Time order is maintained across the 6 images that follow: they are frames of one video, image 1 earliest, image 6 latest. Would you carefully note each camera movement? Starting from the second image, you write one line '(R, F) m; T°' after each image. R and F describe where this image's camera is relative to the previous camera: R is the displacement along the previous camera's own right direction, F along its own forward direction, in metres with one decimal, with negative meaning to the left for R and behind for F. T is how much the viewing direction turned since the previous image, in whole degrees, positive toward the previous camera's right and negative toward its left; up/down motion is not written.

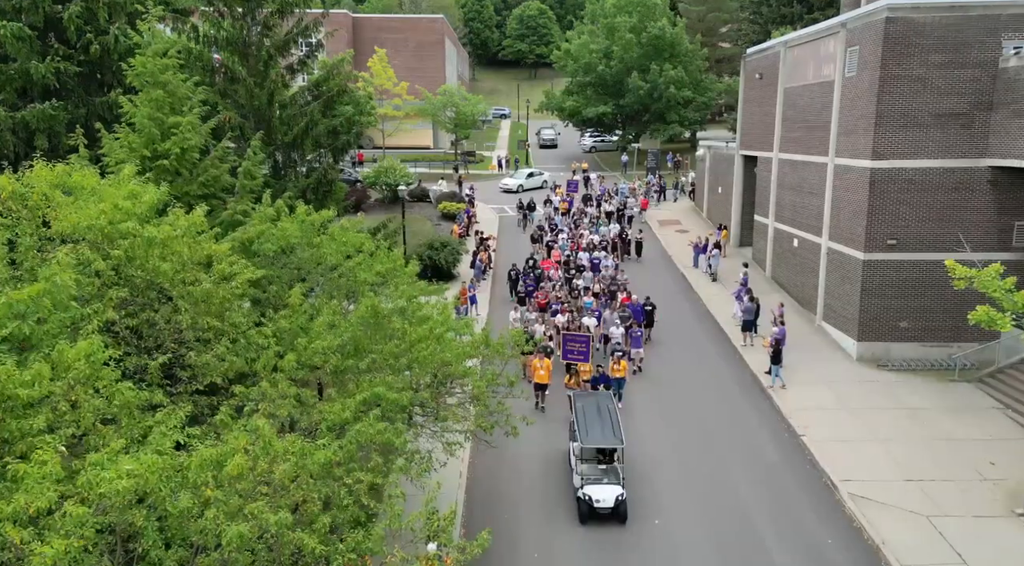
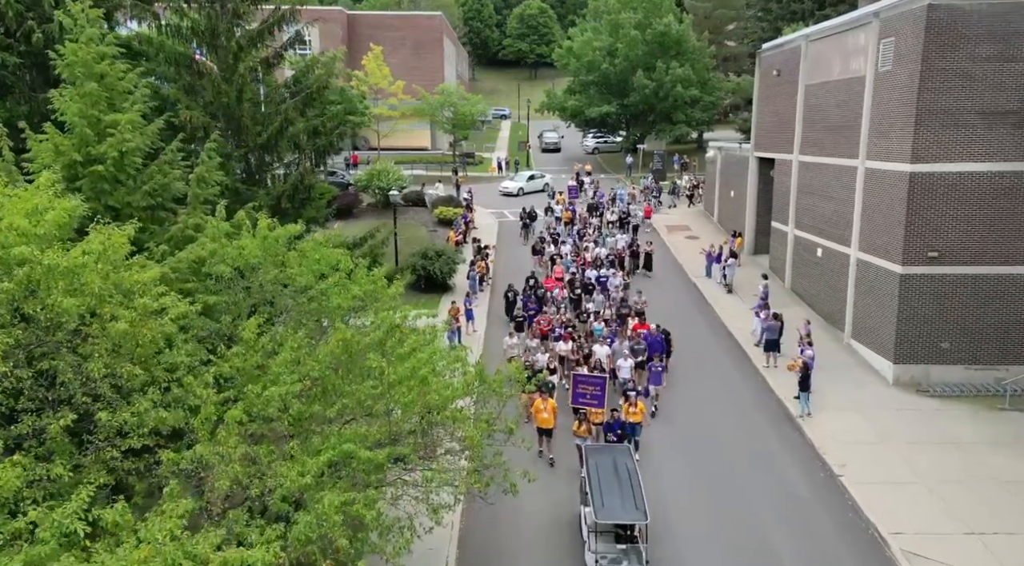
(0.0, +2.5) m; 0°
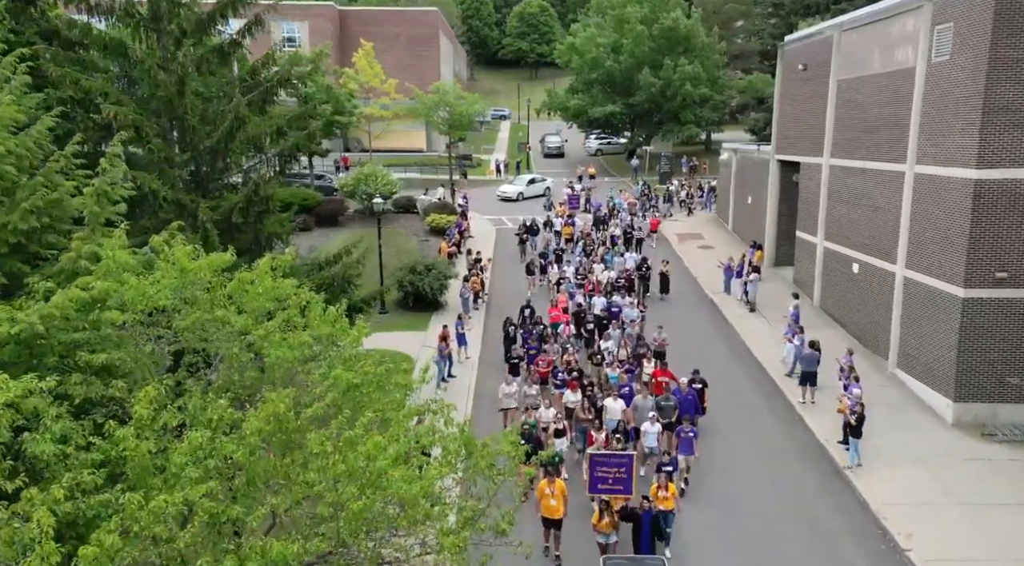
(+0.1, +3.3) m; 0°
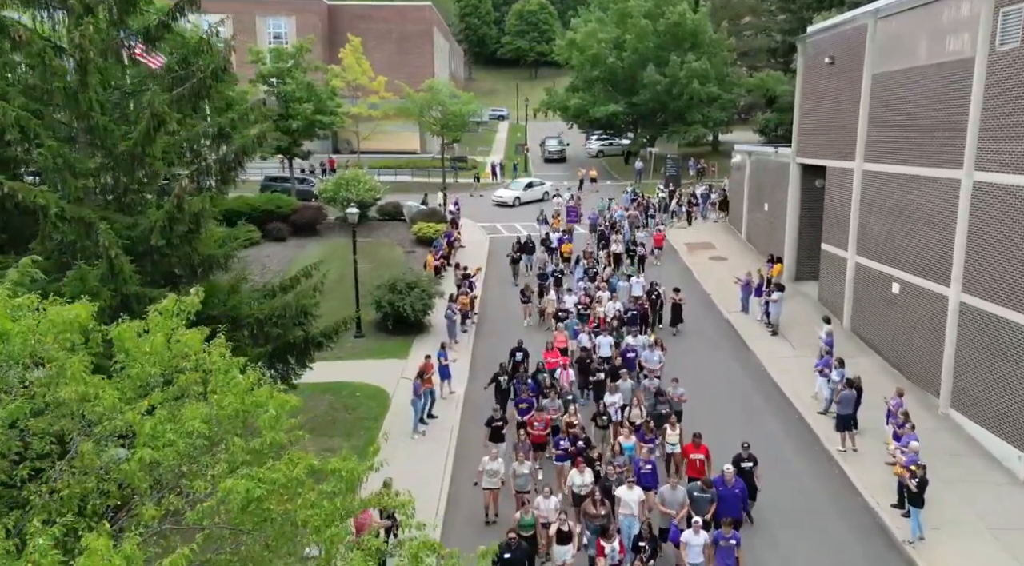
(+0.2, +3.3) m; 0°
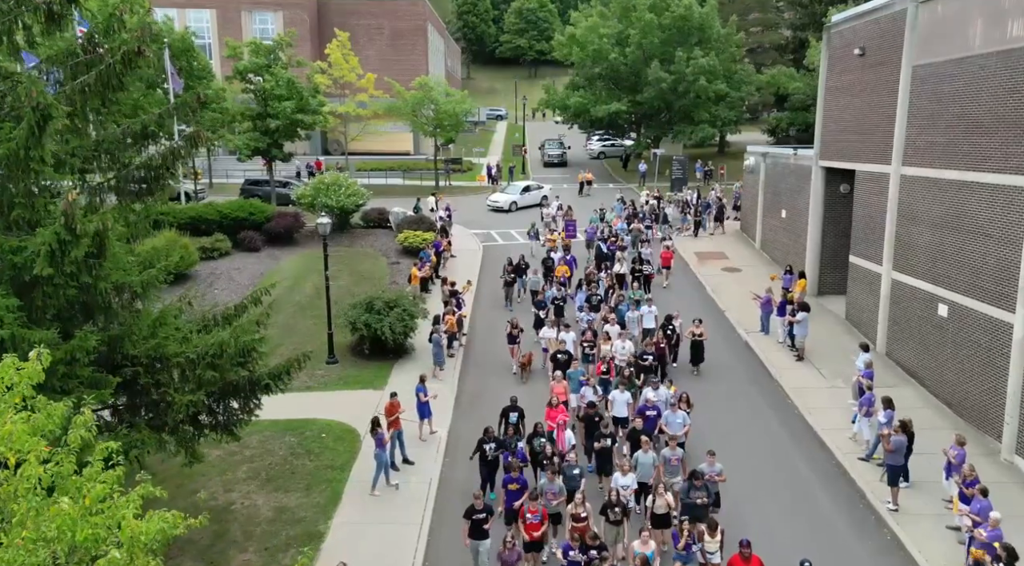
(+0.2, +3.0) m; 0°
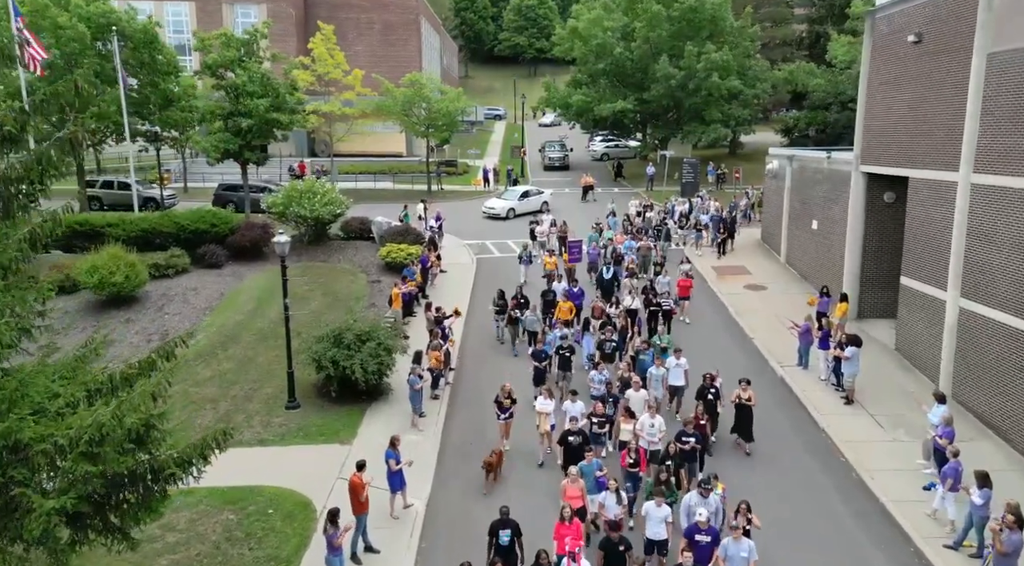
(+0.1, +3.7) m; 0°
